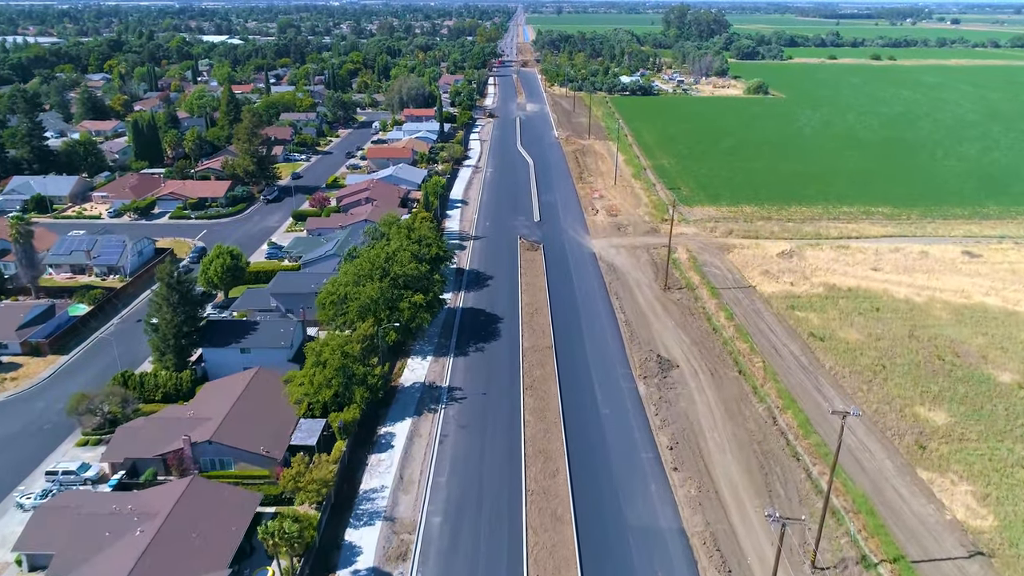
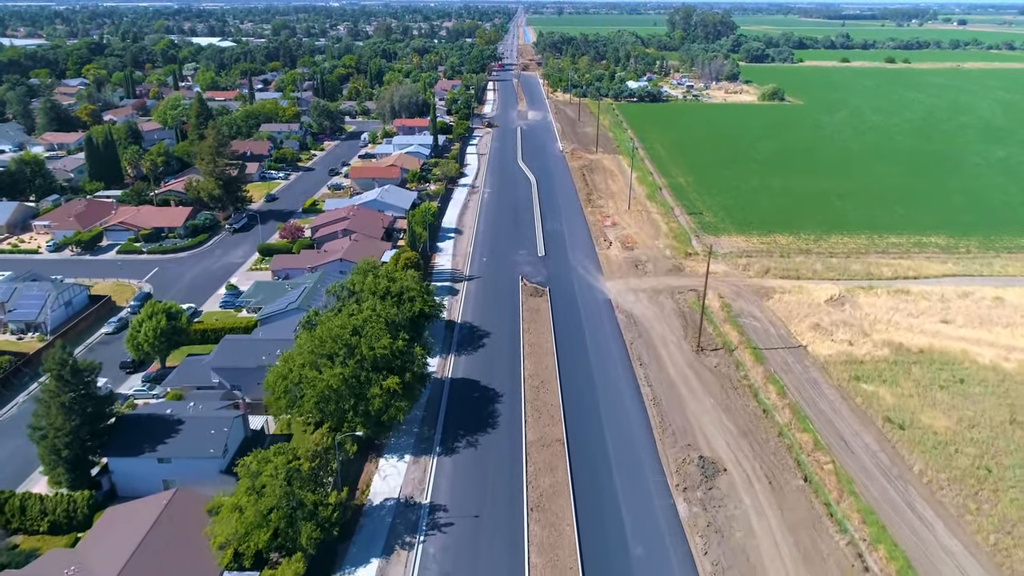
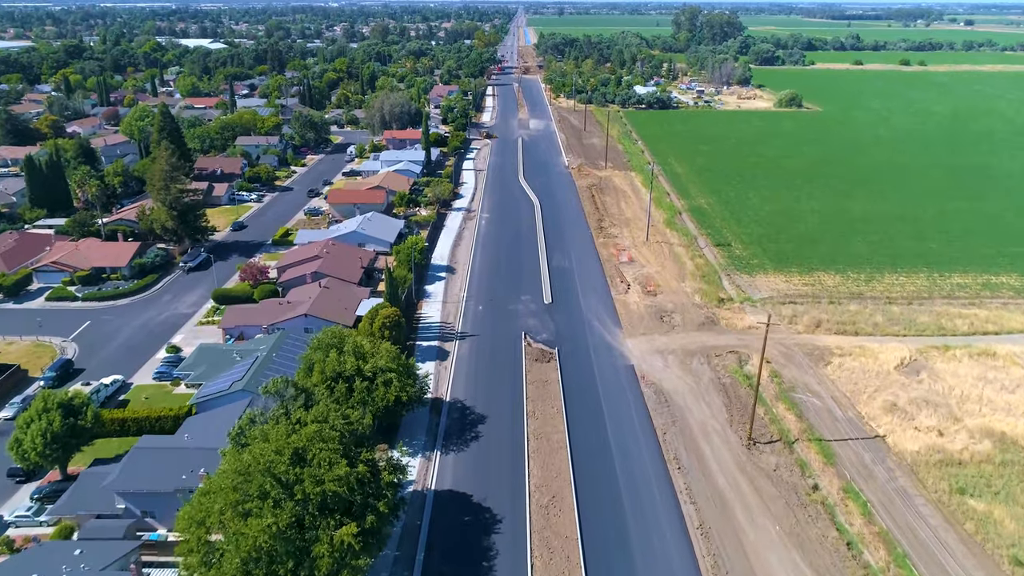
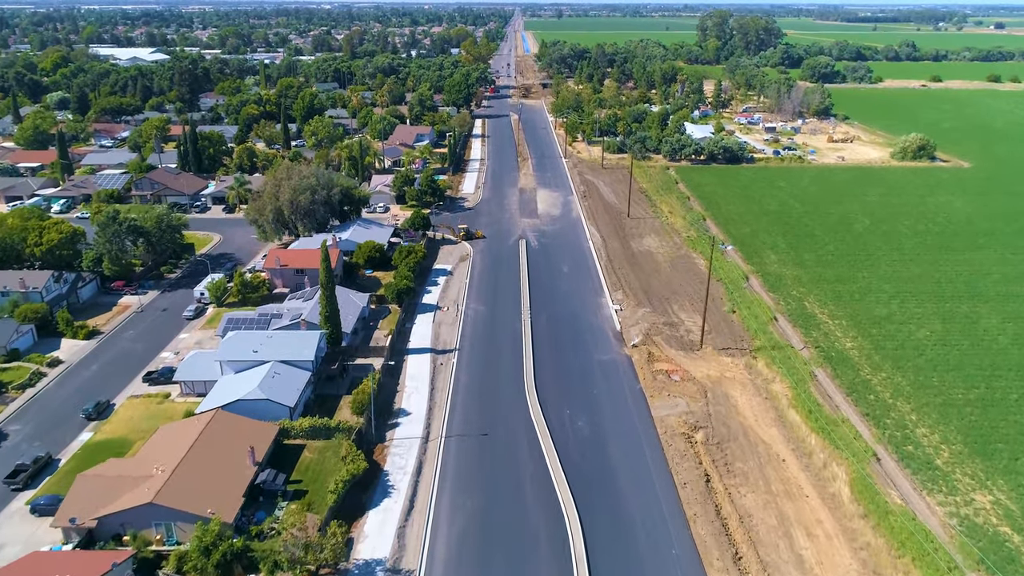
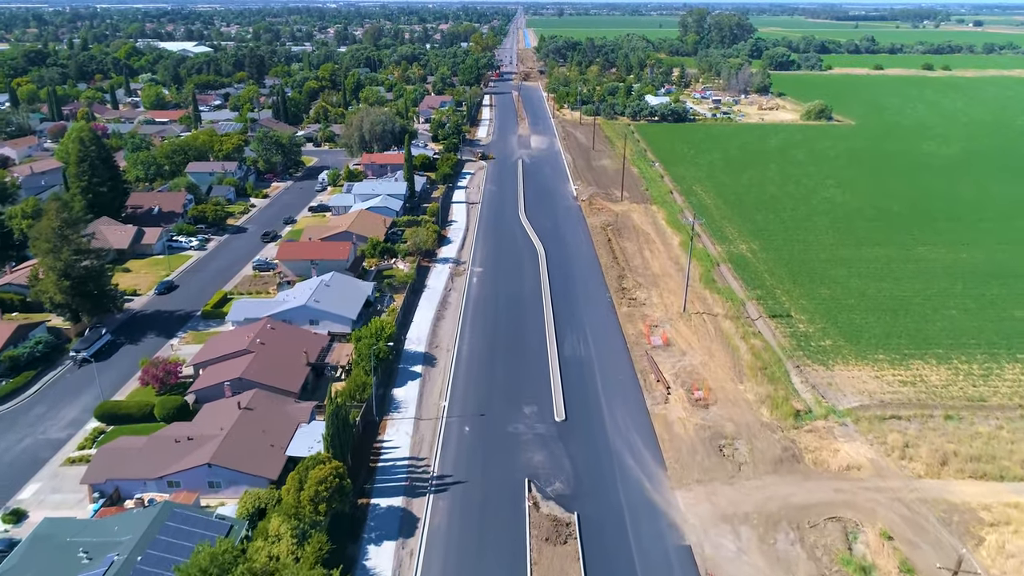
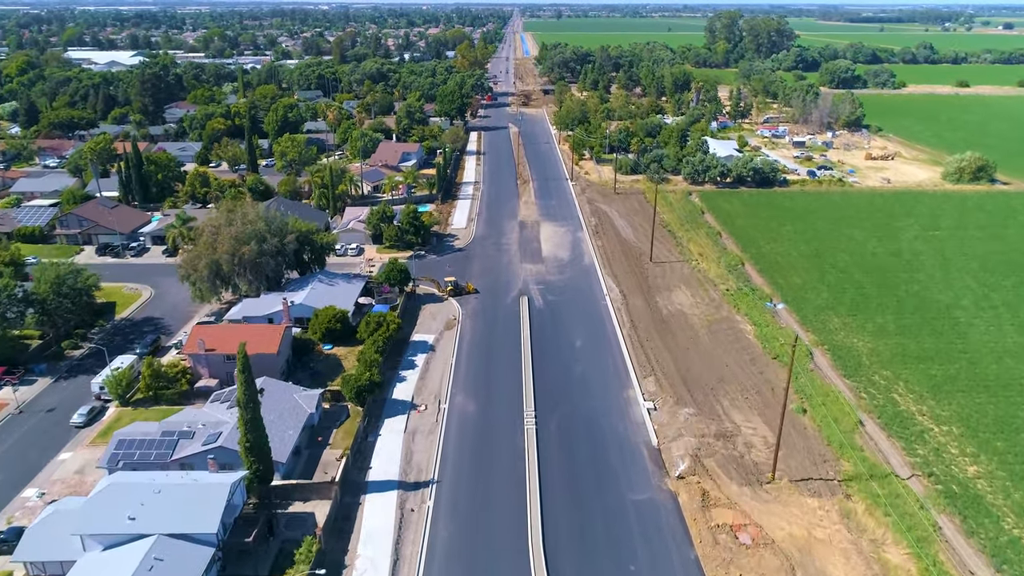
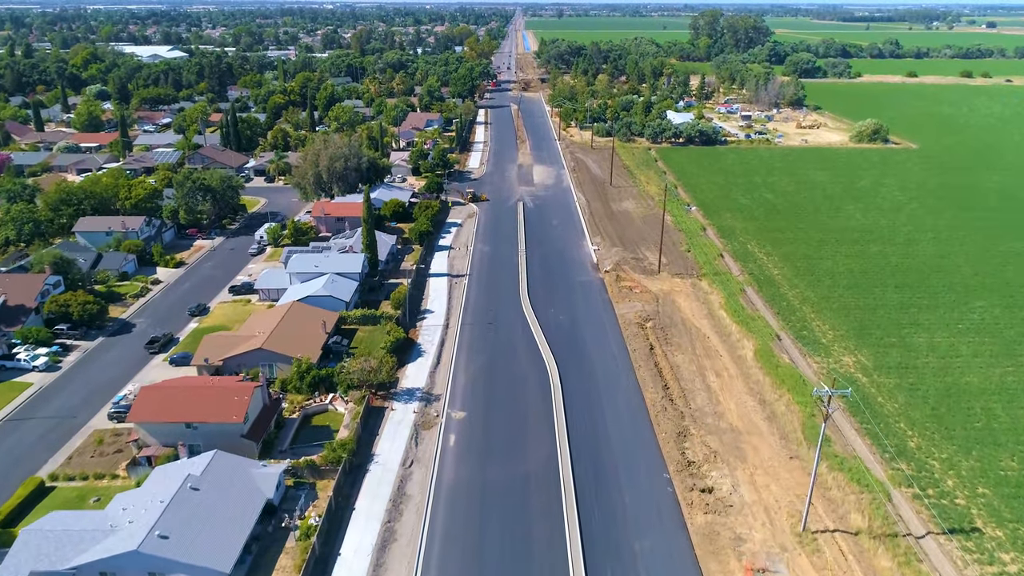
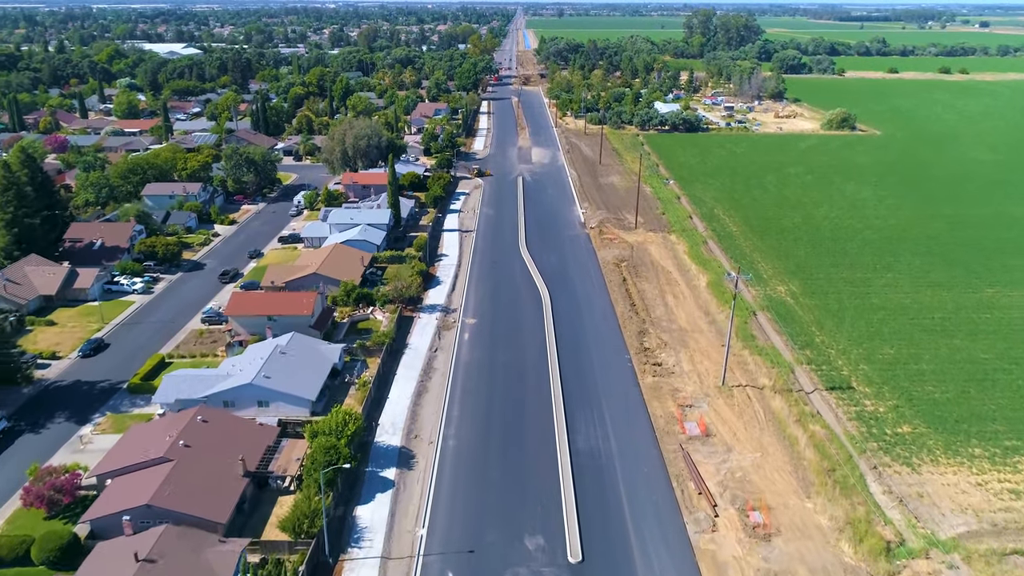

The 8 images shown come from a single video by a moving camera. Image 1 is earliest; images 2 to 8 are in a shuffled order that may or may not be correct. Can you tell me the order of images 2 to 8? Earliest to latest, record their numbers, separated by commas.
2, 3, 5, 8, 7, 4, 6
